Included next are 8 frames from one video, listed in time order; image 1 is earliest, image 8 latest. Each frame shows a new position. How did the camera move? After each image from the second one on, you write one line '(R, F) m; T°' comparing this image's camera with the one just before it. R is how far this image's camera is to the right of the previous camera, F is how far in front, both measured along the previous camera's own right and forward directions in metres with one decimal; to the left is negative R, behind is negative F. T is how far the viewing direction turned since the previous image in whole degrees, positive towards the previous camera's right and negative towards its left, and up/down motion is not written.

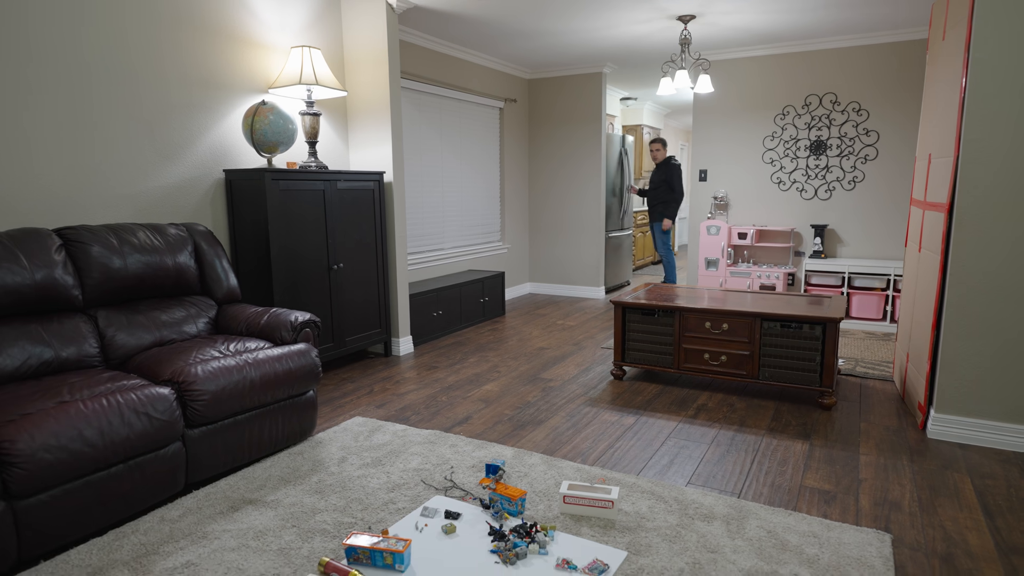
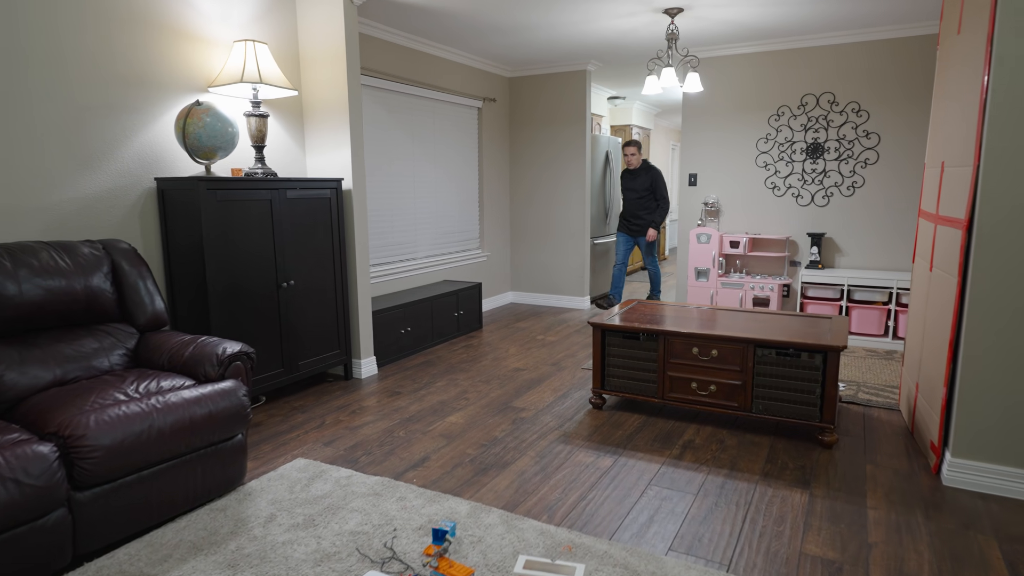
(+0.1, +0.3) m; +1°
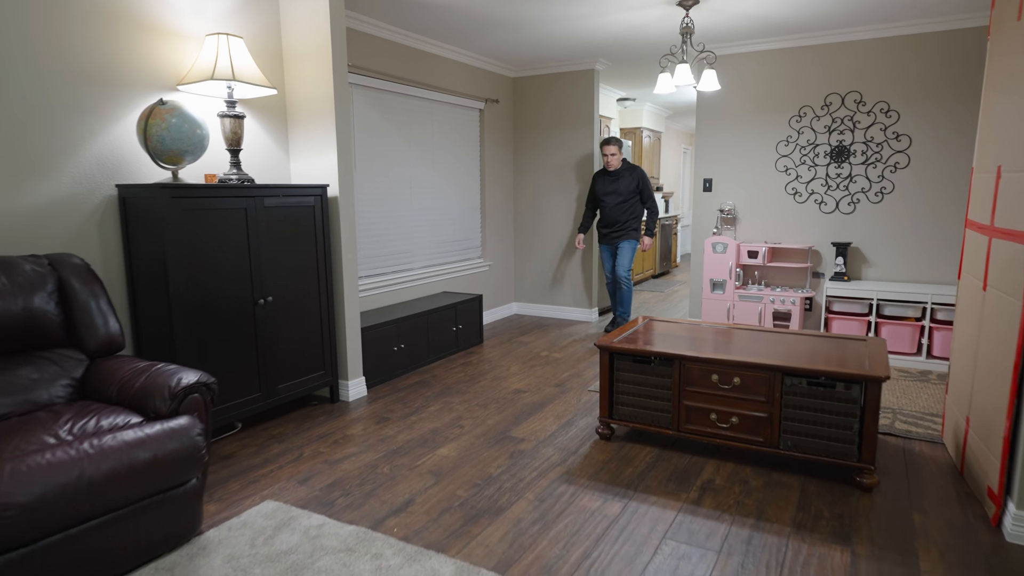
(0.0, +0.3) m; -1°
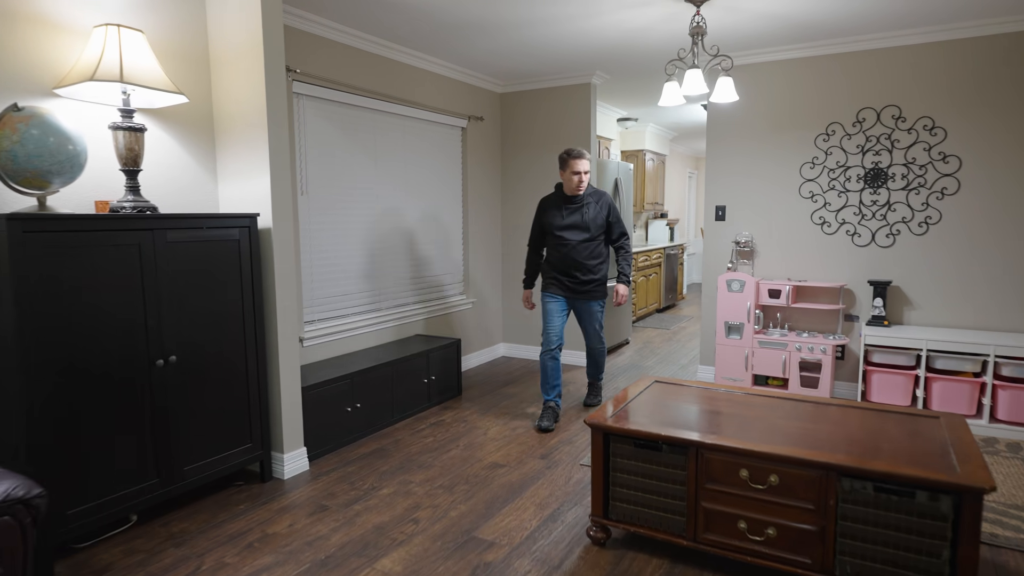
(+0.1, +0.6) m; 0°
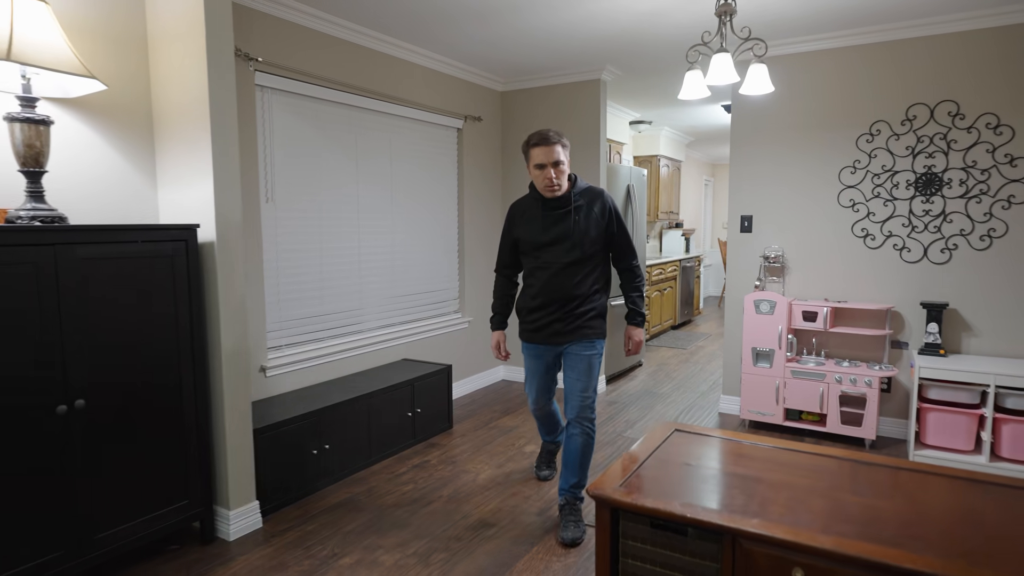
(+0.1, +0.5) m; -1°
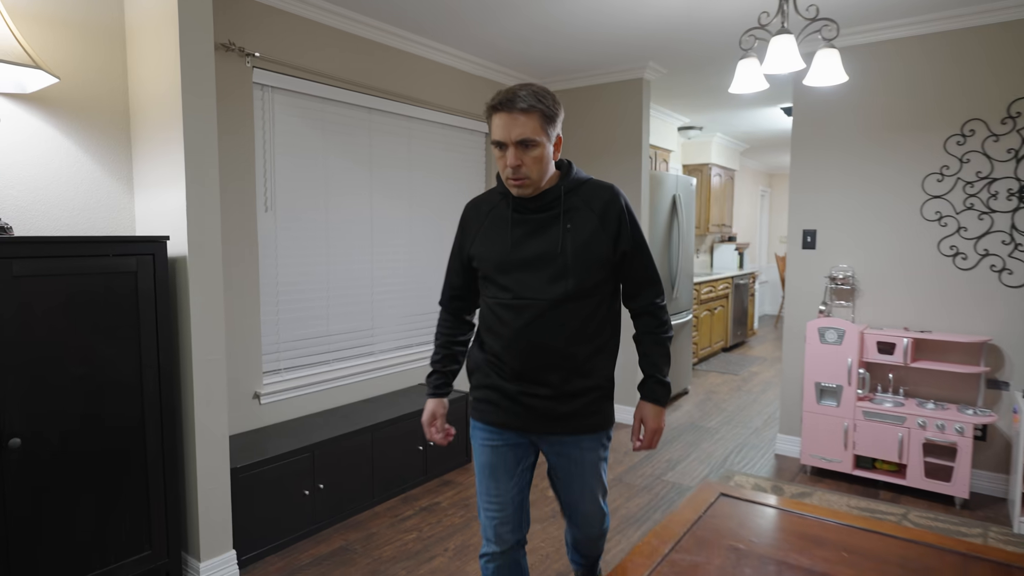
(+0.1, +0.4) m; -5°
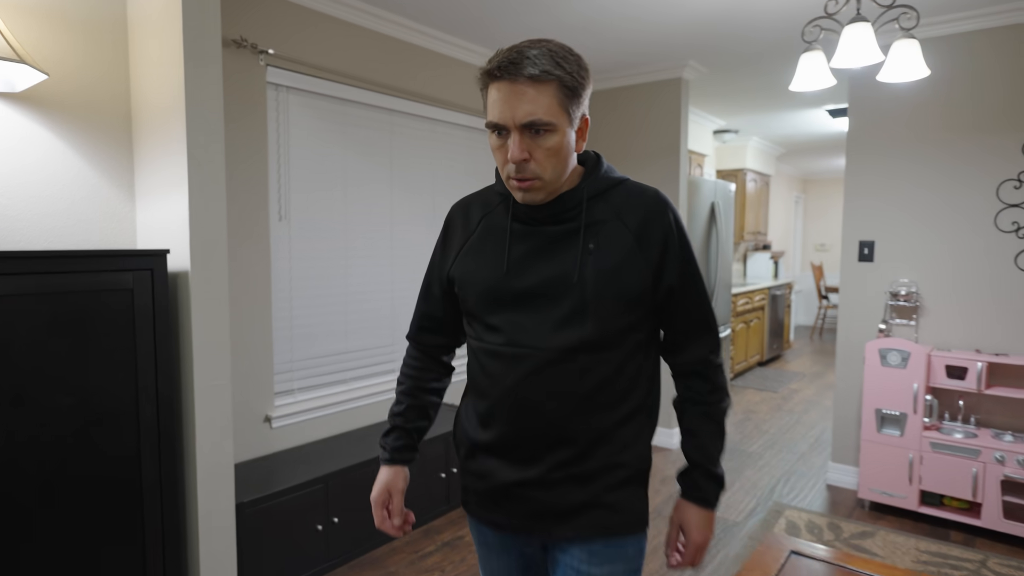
(0.0, +0.2) m; -2°
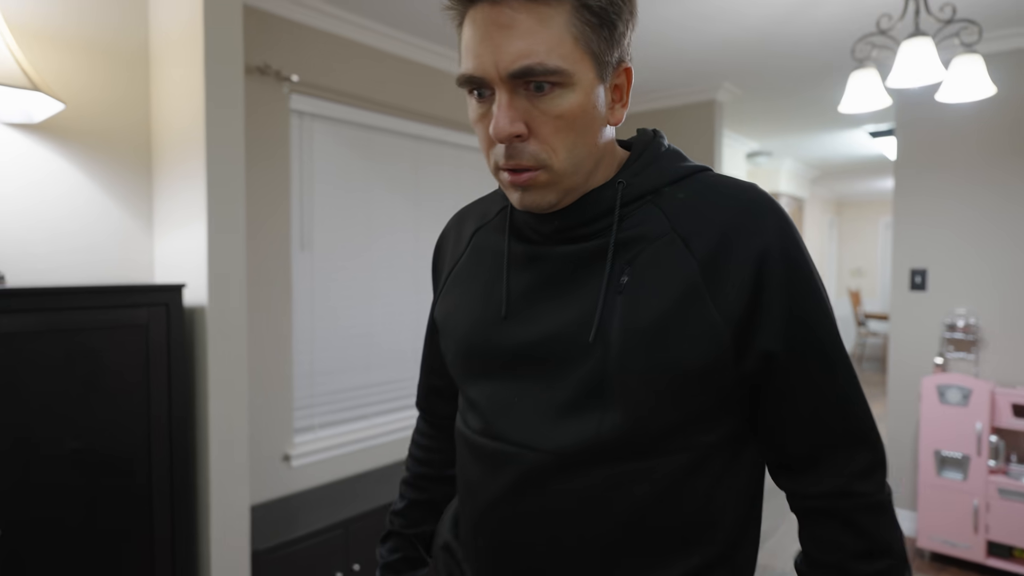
(0.0, +0.1) m; -2°
